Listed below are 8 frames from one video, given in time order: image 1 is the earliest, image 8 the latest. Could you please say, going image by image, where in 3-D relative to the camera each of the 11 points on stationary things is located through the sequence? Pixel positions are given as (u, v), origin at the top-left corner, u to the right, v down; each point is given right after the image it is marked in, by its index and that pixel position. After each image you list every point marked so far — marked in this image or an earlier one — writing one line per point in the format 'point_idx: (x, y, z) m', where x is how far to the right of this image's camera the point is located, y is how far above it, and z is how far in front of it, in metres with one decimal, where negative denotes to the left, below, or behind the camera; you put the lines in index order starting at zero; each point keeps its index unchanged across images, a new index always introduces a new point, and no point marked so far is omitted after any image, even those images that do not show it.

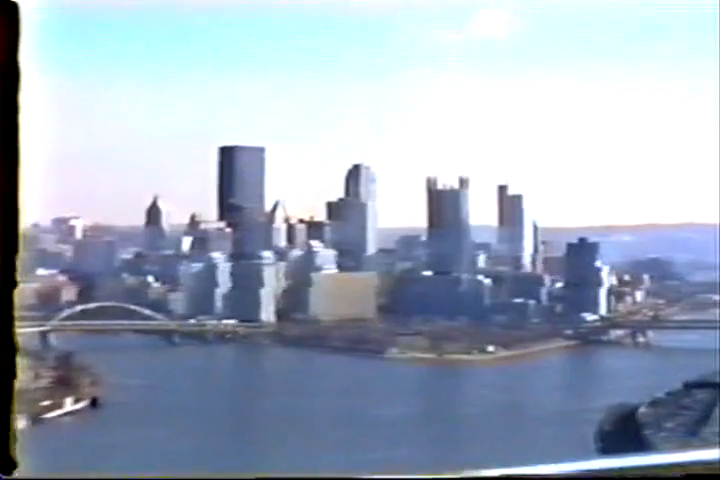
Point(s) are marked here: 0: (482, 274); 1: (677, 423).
0: (+0.2, -0.1, +2.0) m
1: (+0.6, -0.4, +1.9) m
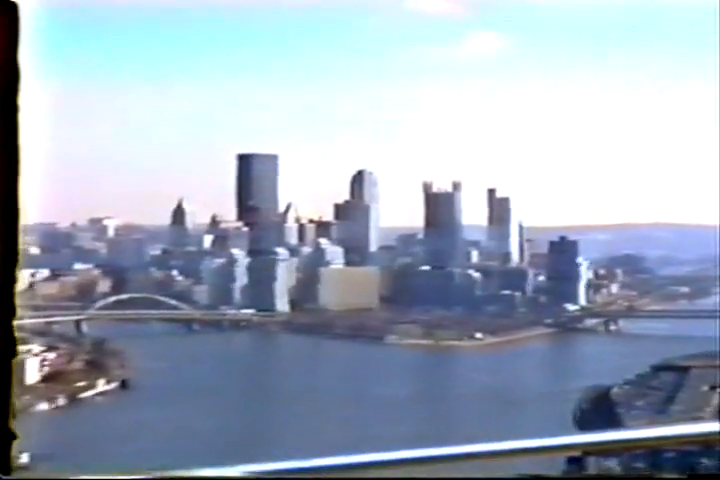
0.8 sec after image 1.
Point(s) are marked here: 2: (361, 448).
0: (+0.3, -0.1, +2.1) m
1: (+0.6, -0.4, +2.0) m
2: (0.0, -0.4, +1.9) m
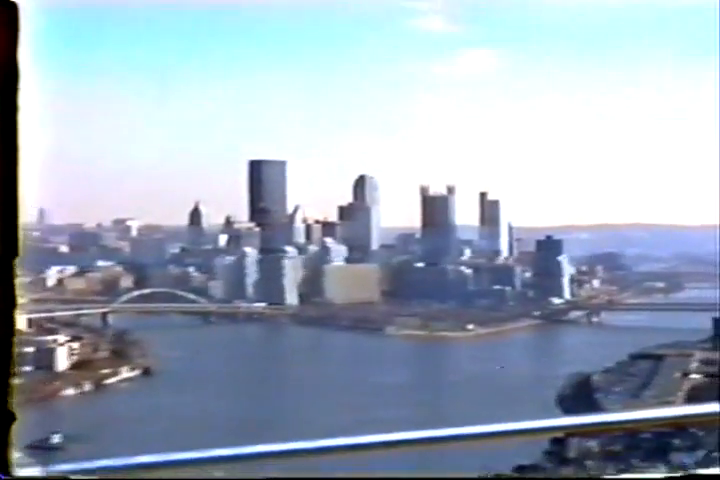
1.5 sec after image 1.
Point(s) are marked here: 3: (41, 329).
0: (+0.3, -0.1, +2.3) m
1: (+0.7, -0.4, +2.2) m
2: (0.0, -0.4, +2.1) m
3: (-0.8, -0.2, +2.1) m
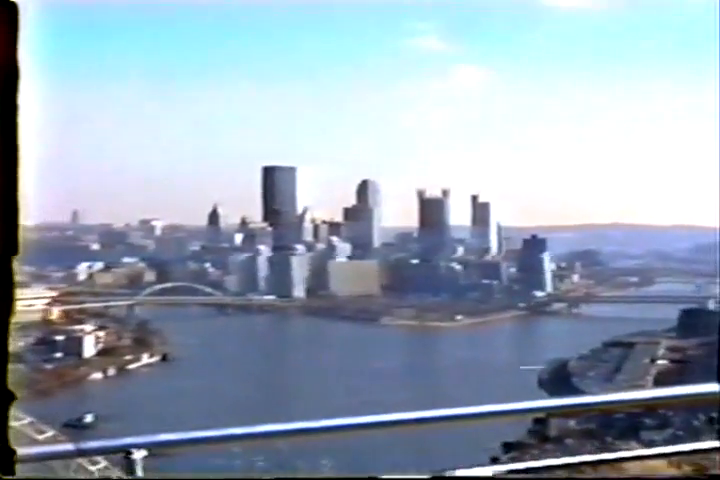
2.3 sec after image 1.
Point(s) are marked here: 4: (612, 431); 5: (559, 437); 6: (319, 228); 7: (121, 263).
0: (+0.3, -0.1, +2.5) m
1: (+0.7, -0.4, +2.4) m
2: (0.0, -0.4, +2.3) m
3: (-0.8, -0.2, +2.3) m
4: (+0.7, -0.5, +2.5) m
5: (+0.6, -0.5, +2.5) m
6: (-0.1, 0.0, +2.5) m
7: (-0.6, -0.1, +2.4) m
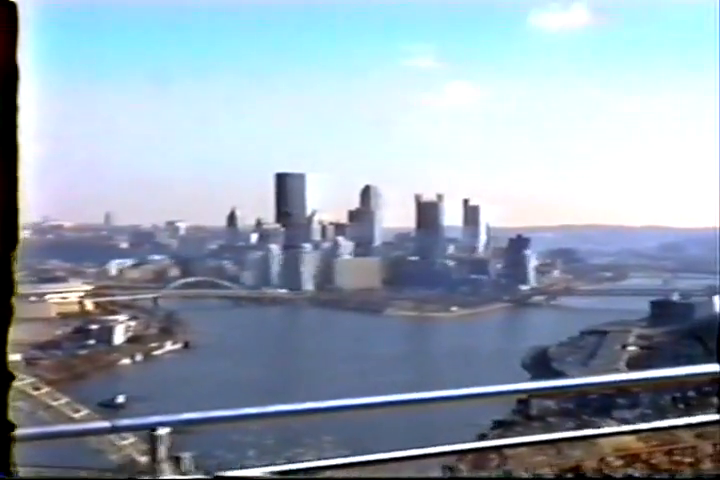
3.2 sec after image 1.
0: (+0.3, -0.1, +2.8) m
1: (+0.7, -0.4, +2.7) m
2: (0.0, -0.4, +2.6) m
3: (-0.8, -0.2, +2.6) m
4: (+0.7, -0.5, +2.8) m
5: (+0.6, -0.5, +2.7) m
6: (-0.1, 0.0, +2.8) m
7: (-0.6, -0.1, +2.6) m
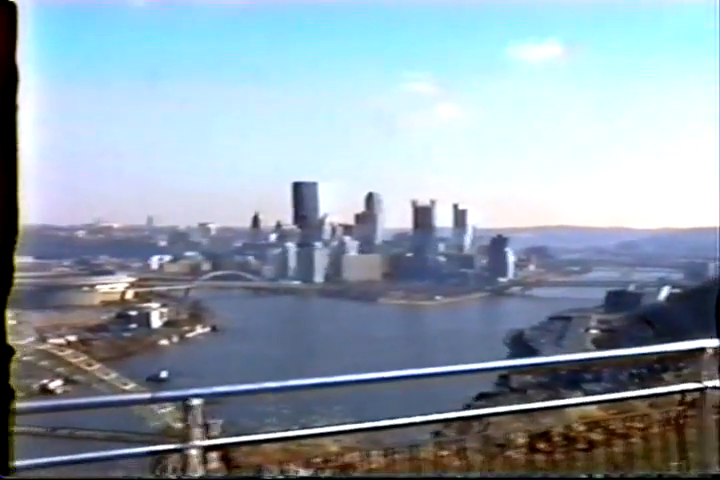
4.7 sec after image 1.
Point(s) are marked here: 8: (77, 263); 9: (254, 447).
0: (+0.3, -0.1, +3.3) m
1: (+0.7, -0.4, +3.2) m
2: (0.0, -0.4, +3.1) m
3: (-0.8, -0.2, +3.0) m
4: (+0.7, -0.5, +3.2) m
5: (+0.6, -0.5, +3.2) m
6: (-0.1, 0.0, +3.2) m
7: (-0.6, -0.1, +3.1) m
8: (-1.0, -0.1, +3.1) m
9: (-0.4, -0.7, +3.1) m
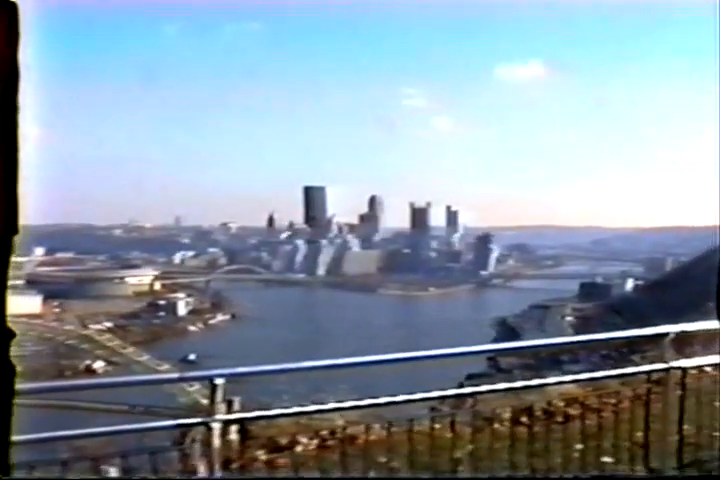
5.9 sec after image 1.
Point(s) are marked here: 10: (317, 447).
0: (+0.3, 0.0, +3.7) m
1: (+0.7, -0.3, +3.6) m
2: (0.0, -0.4, +3.5) m
3: (-0.8, -0.2, +3.4) m
4: (+0.7, -0.5, +3.7) m
5: (+0.6, -0.5, +3.6) m
6: (-0.1, +0.1, +3.7) m
7: (-0.6, 0.0, +3.5) m
8: (-1.0, -0.1, +3.5) m
9: (-0.4, -0.7, +3.5) m
10: (-0.2, -0.8, +3.5) m
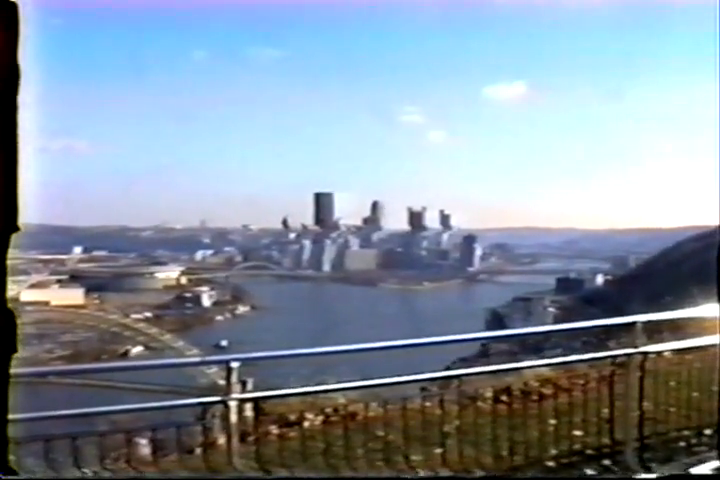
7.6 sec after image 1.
0: (+0.3, 0.0, +4.2) m
1: (+0.7, -0.3, +4.1) m
2: (0.0, -0.4, +4.0) m
3: (-0.8, -0.2, +3.9) m
4: (+0.7, -0.5, +4.2) m
5: (+0.6, -0.5, +4.1) m
6: (-0.1, +0.1, +4.1) m
7: (-0.6, 0.0, +3.9) m
8: (-0.9, -0.1, +3.9) m
9: (-0.3, -0.7, +3.9) m
10: (-0.2, -0.8, +4.0) m
